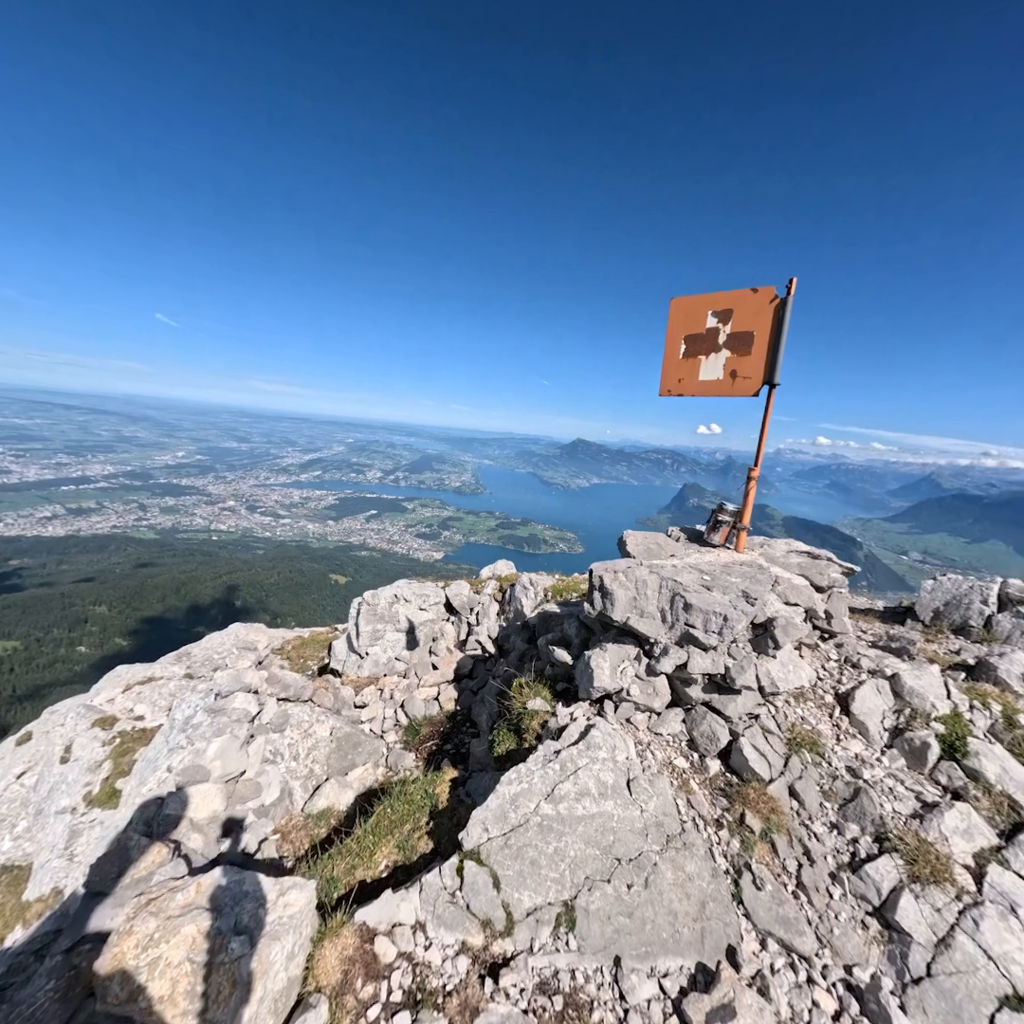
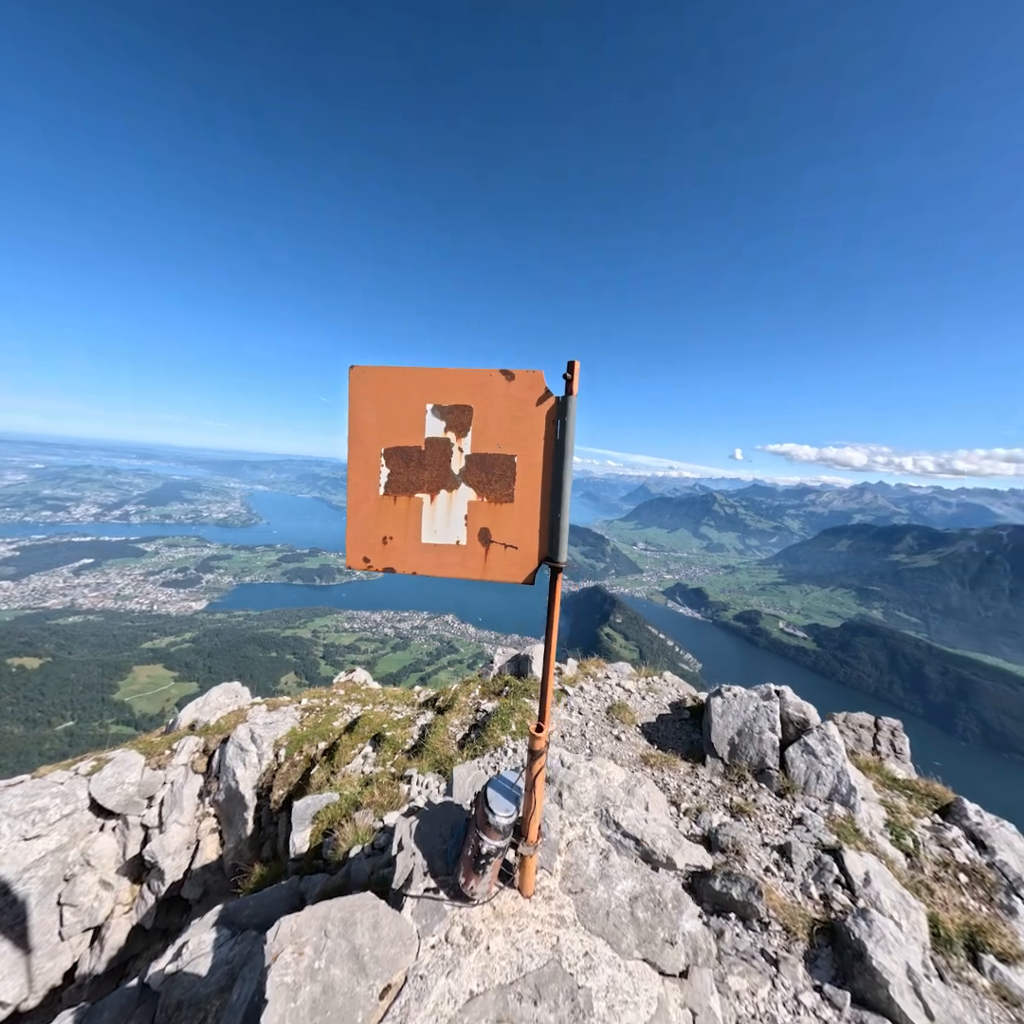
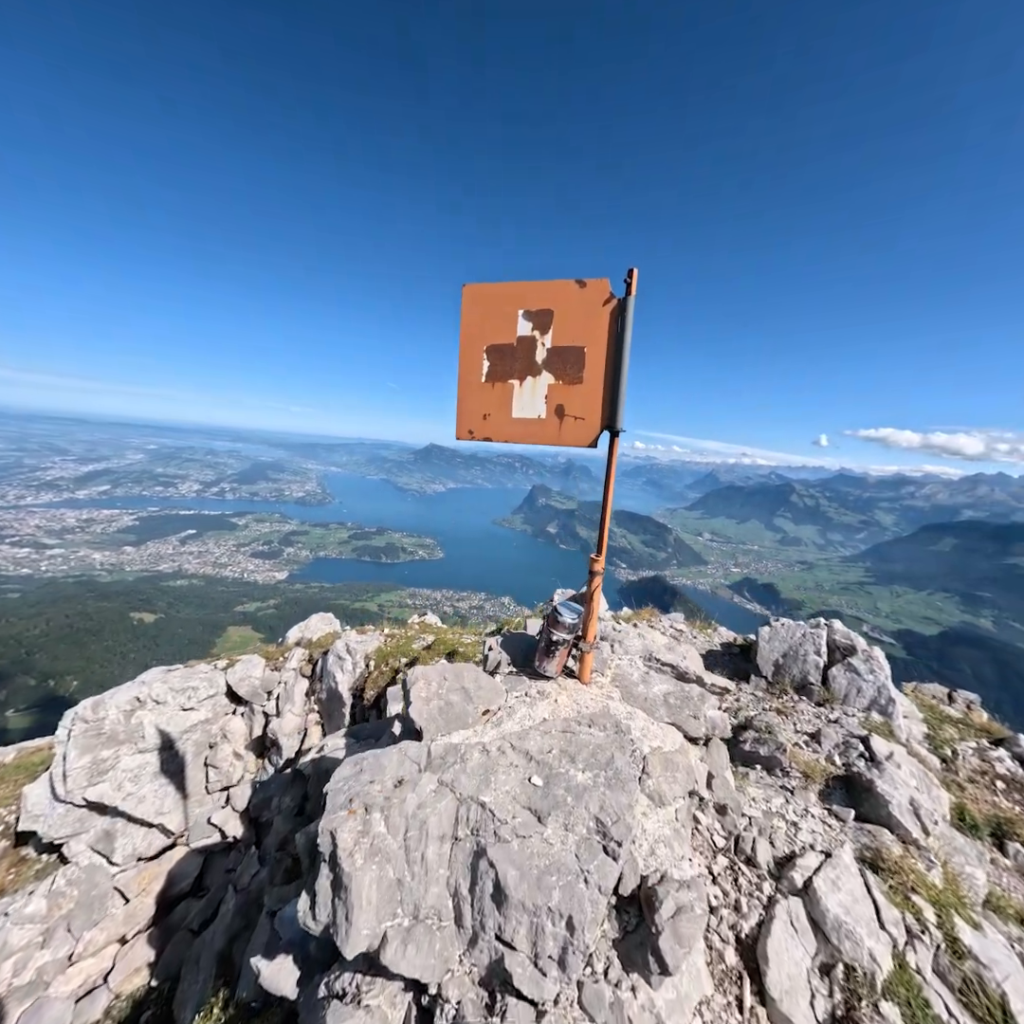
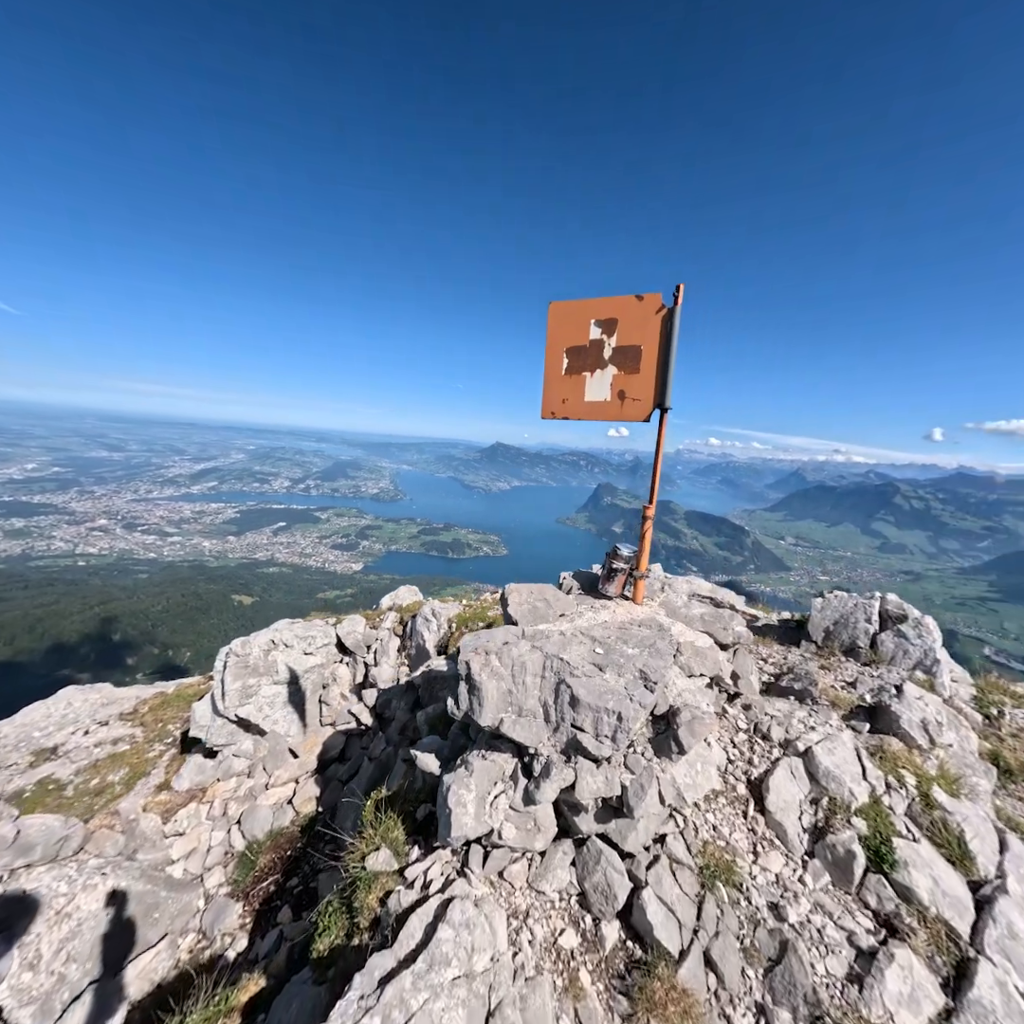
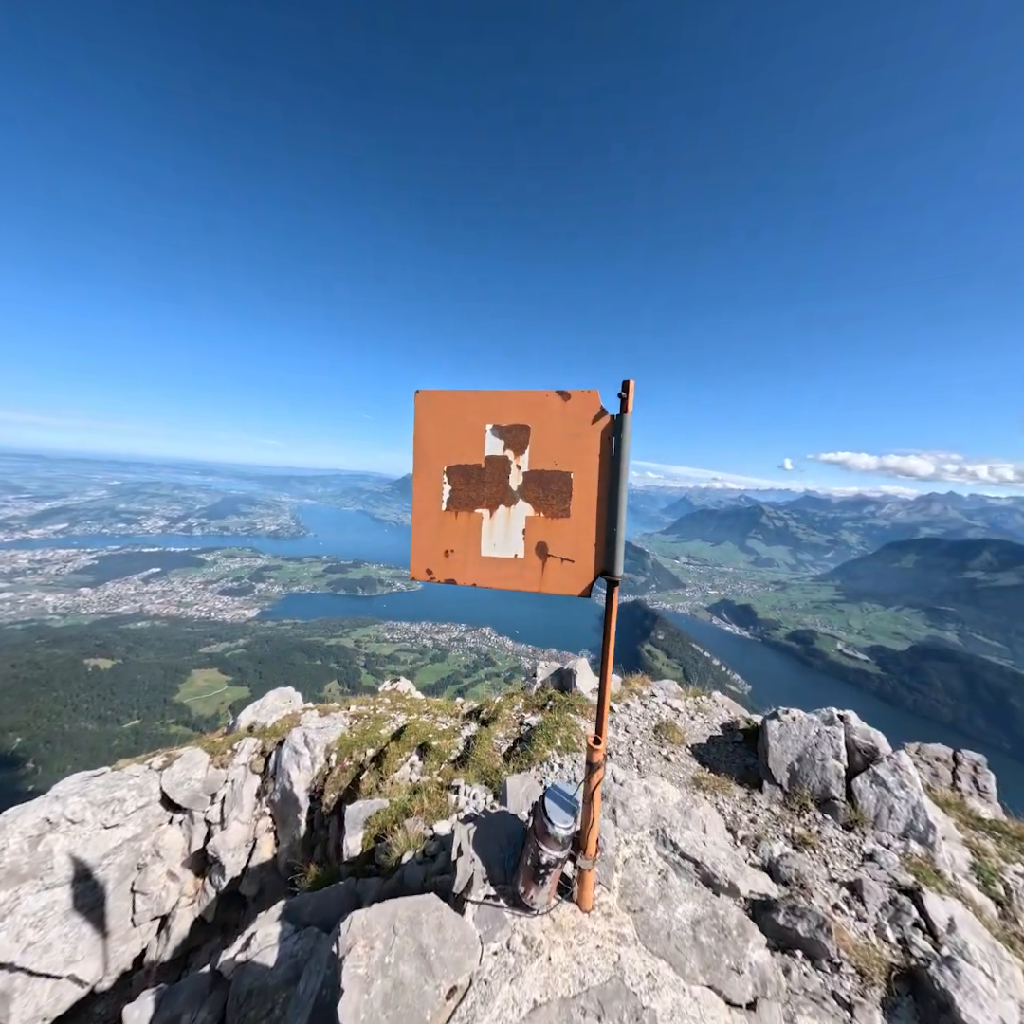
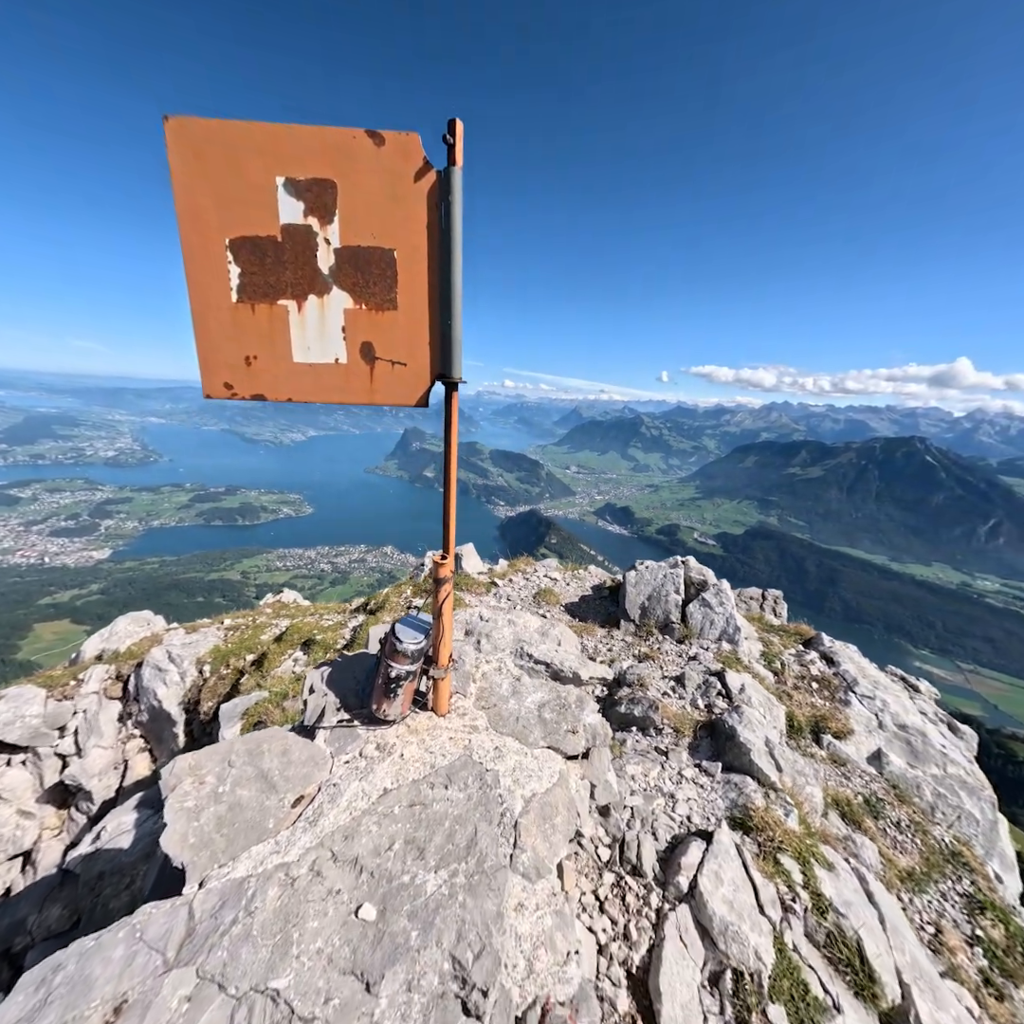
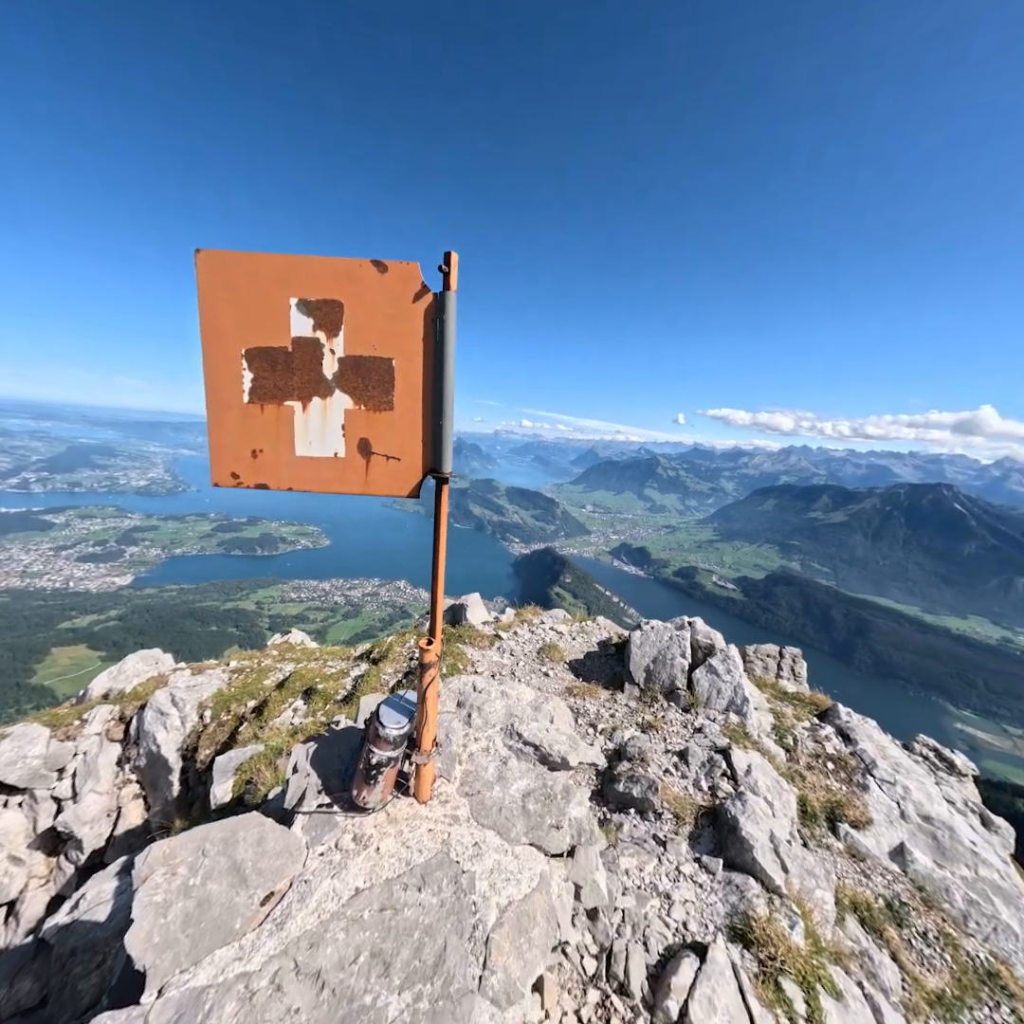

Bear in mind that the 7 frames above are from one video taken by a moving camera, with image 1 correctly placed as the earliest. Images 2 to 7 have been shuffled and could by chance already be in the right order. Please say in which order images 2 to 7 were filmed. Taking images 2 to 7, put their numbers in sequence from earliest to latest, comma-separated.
4, 3, 5, 2, 7, 6
